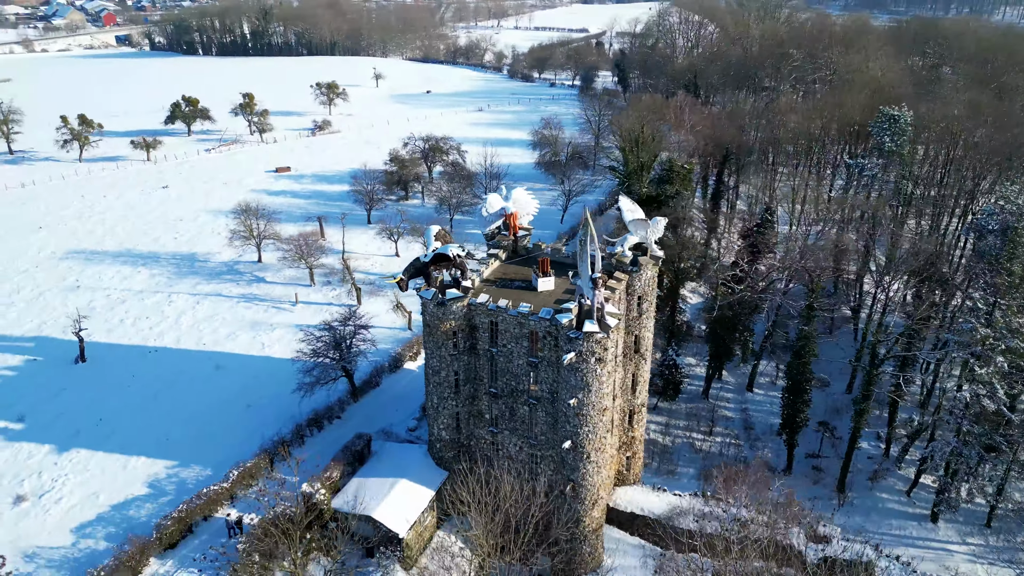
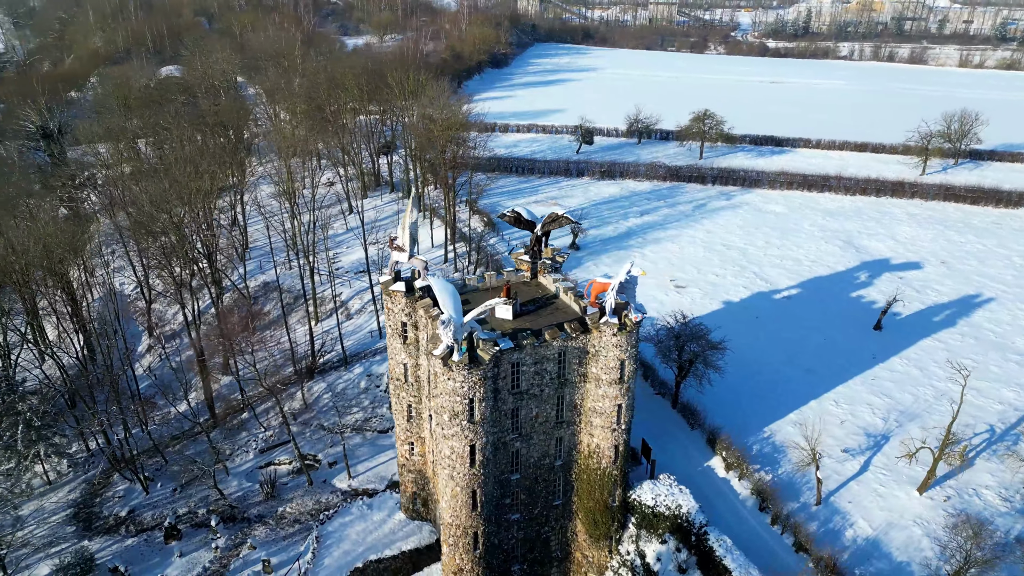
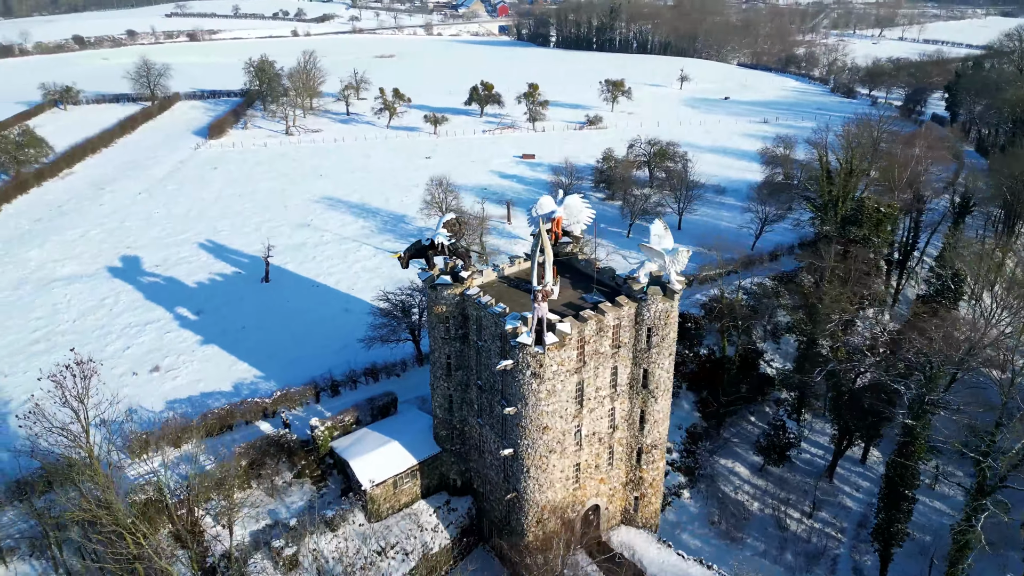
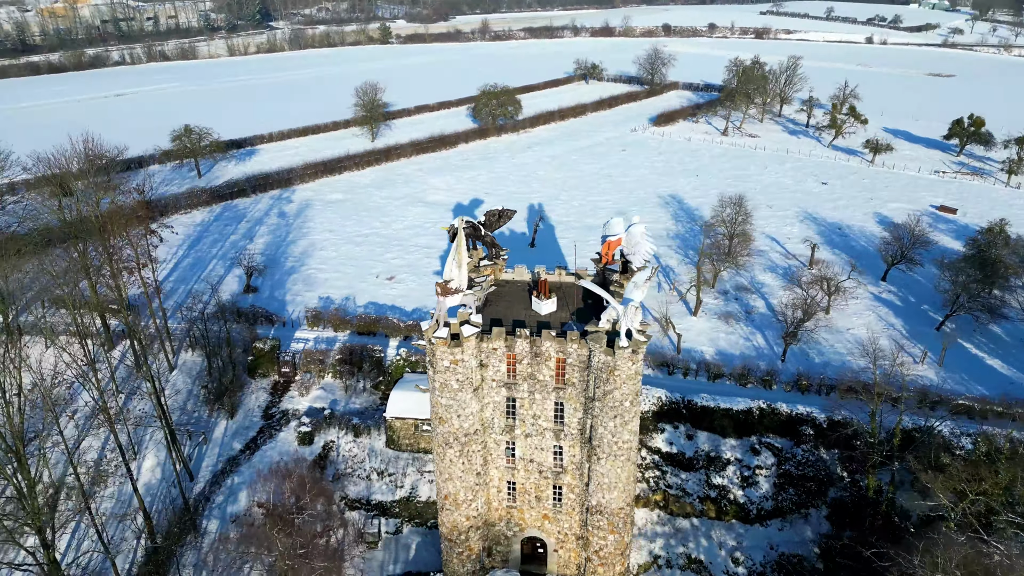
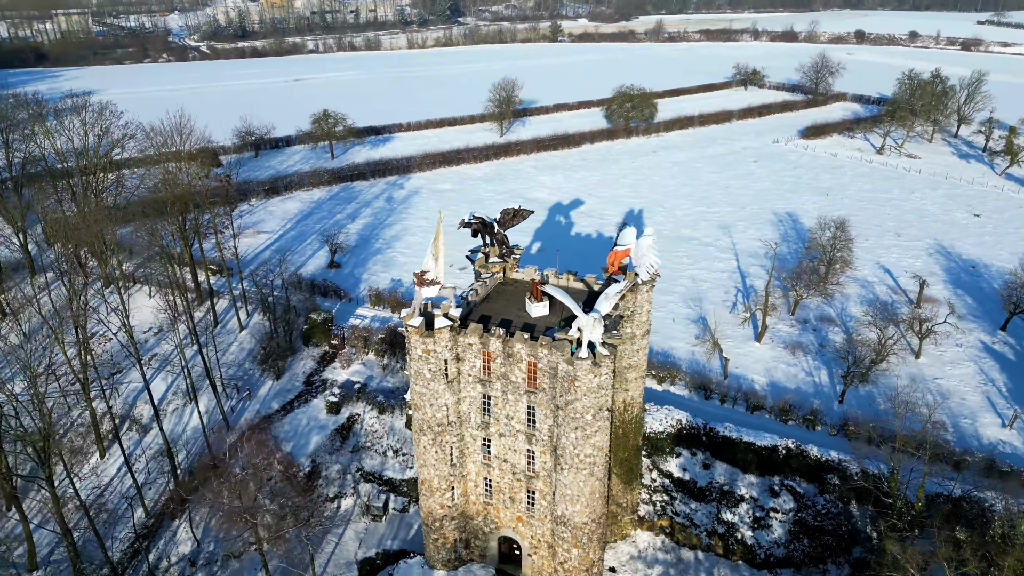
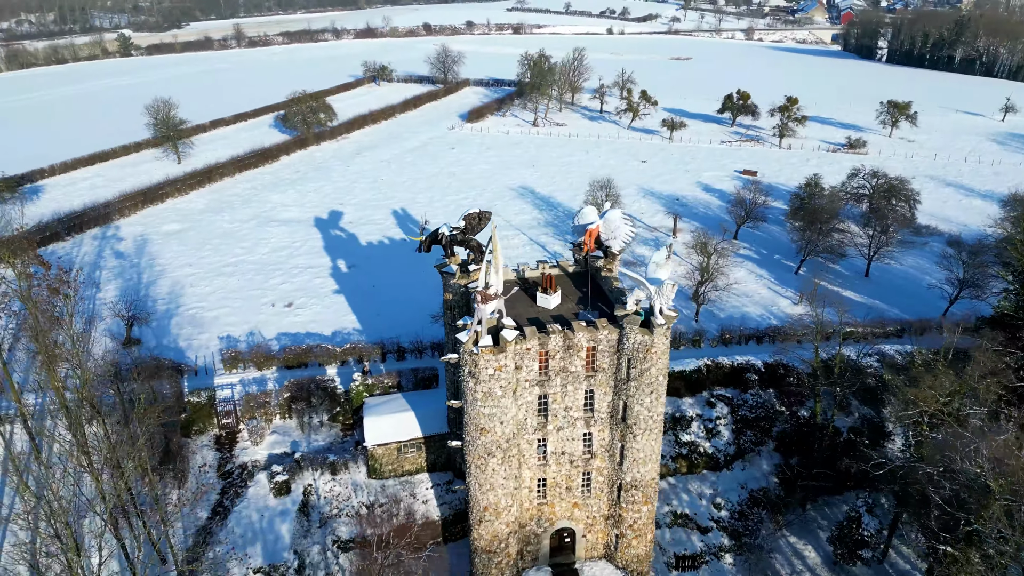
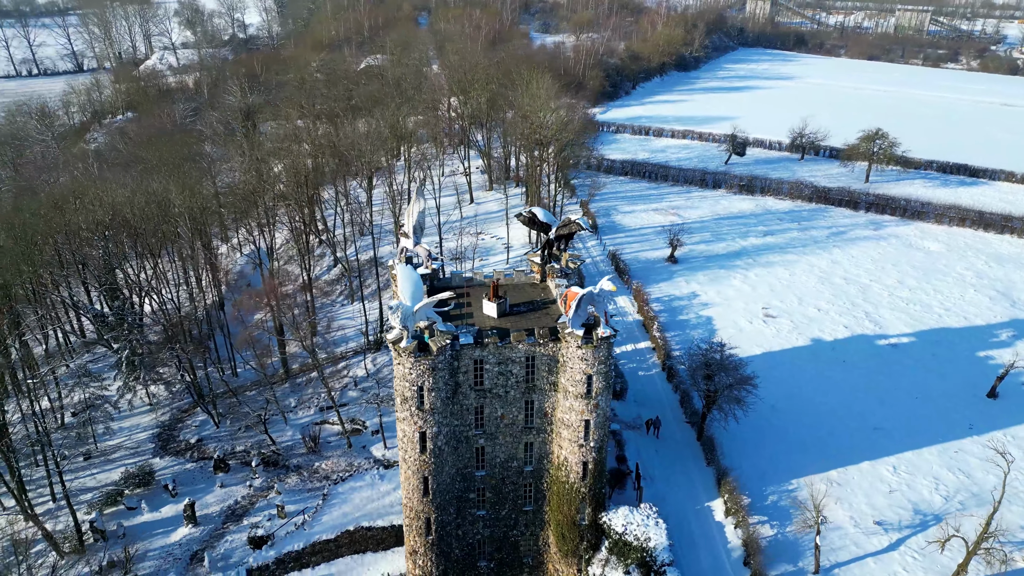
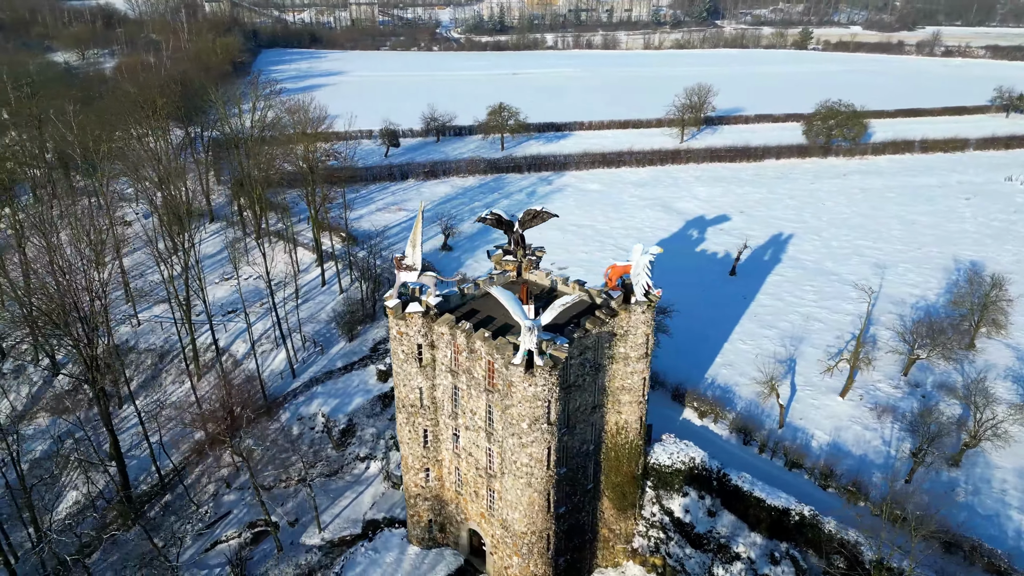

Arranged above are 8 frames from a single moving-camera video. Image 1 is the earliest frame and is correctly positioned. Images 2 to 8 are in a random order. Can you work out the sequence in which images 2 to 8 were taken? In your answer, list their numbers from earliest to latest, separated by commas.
3, 6, 4, 5, 8, 2, 7
